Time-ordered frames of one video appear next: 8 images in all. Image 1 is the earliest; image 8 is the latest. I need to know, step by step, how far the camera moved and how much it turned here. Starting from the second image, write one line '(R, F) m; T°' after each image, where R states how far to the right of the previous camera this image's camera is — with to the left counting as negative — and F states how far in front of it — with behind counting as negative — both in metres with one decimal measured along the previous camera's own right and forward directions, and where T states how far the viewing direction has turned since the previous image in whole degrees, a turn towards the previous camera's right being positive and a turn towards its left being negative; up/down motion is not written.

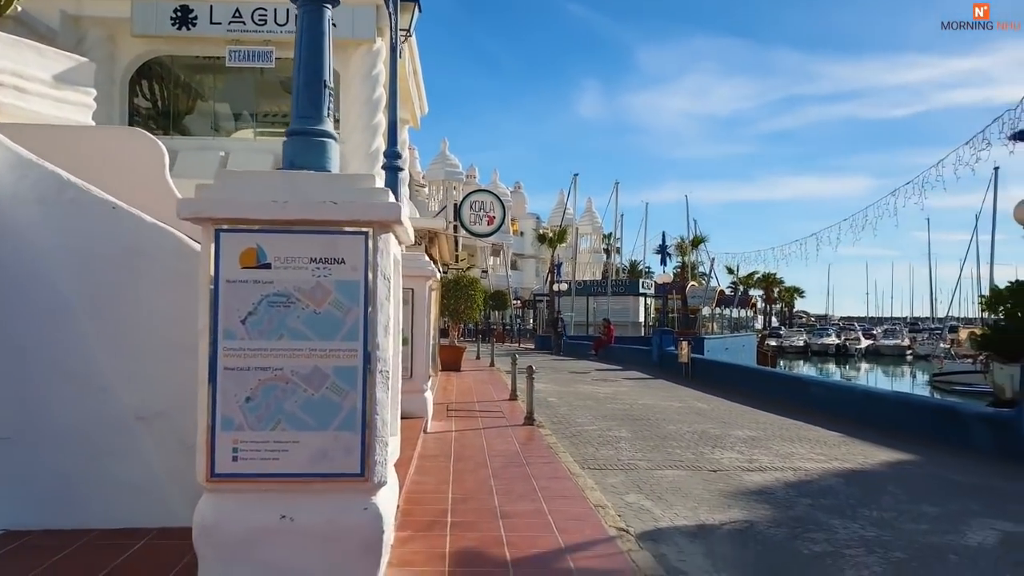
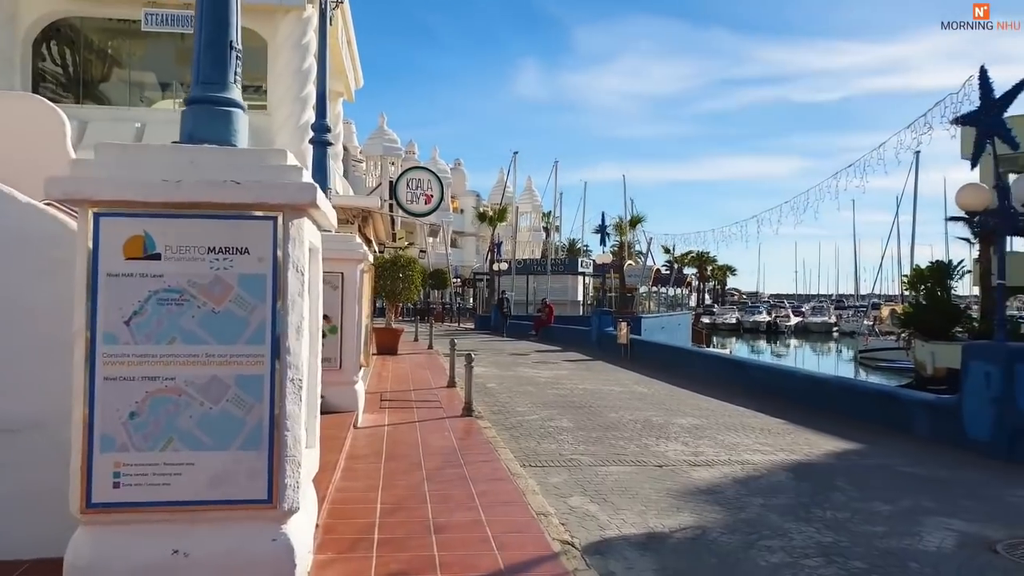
(0.0, +0.6) m; +5°
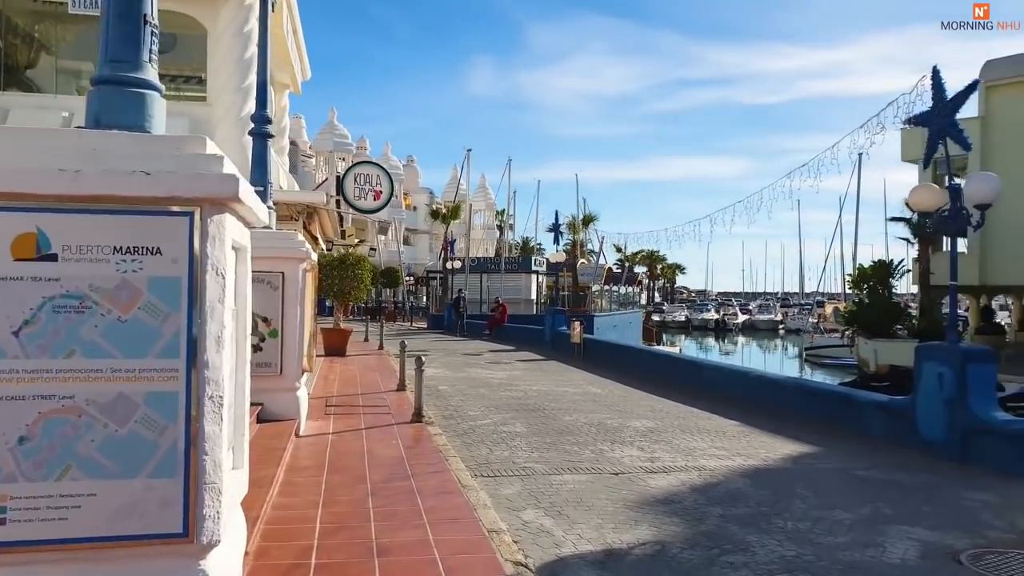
(0.0, +0.4) m; +4°
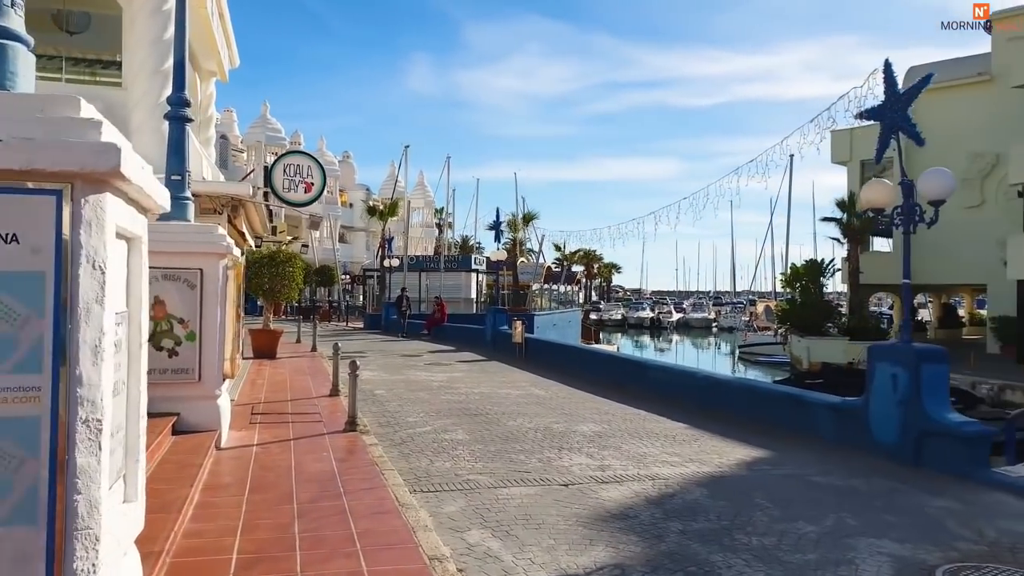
(0.0, +0.6) m; +5°
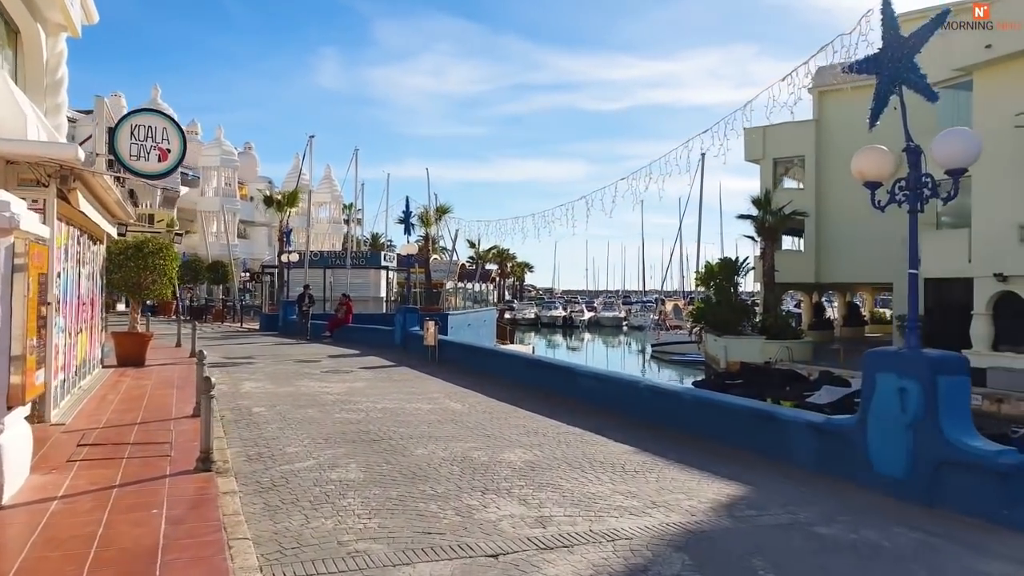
(0.0, +2.2) m; +7°
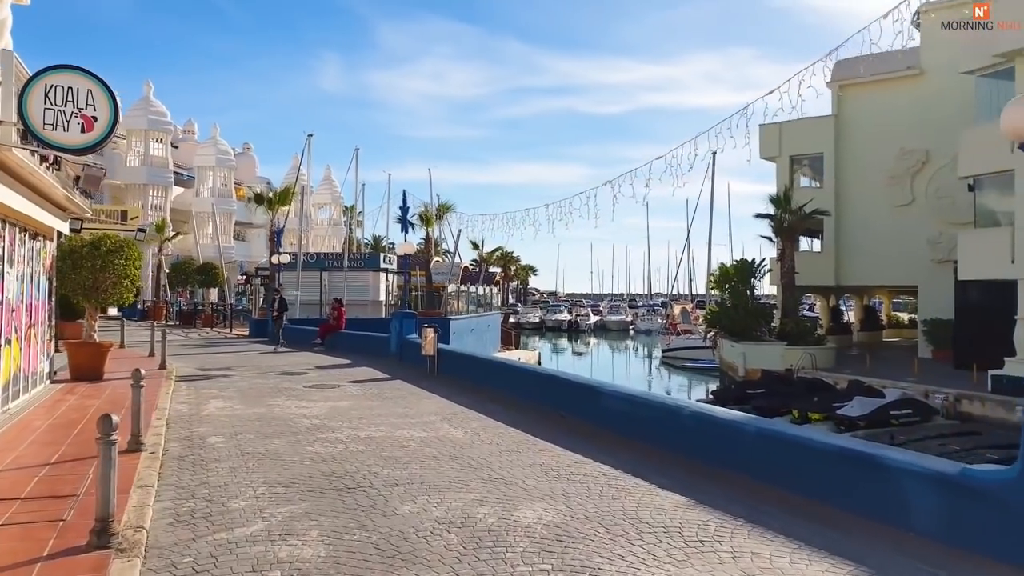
(-0.1, +2.1) m; 0°
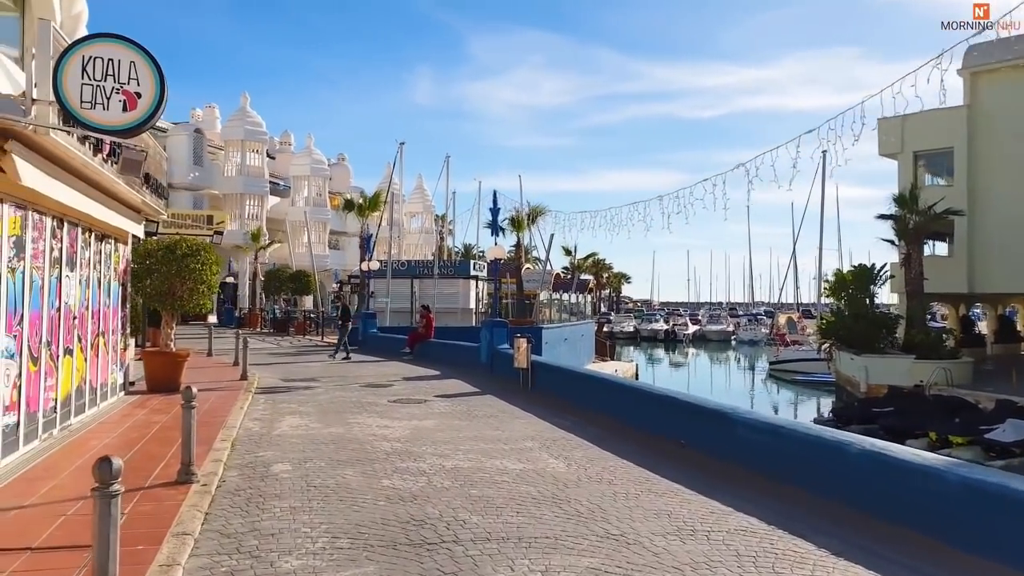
(-0.3, +1.7) m; -7°
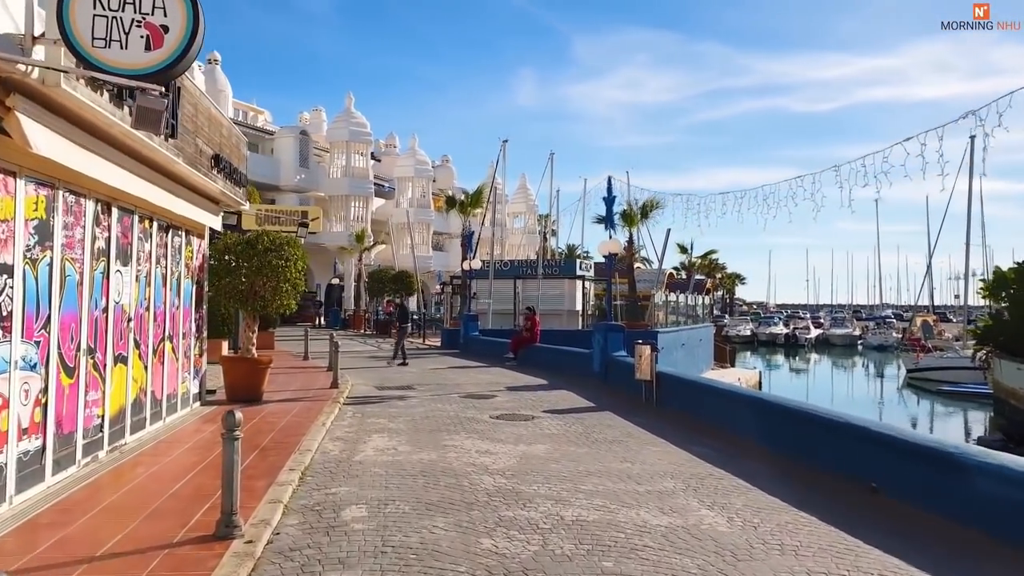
(-0.3, +2.1) m; -8°
